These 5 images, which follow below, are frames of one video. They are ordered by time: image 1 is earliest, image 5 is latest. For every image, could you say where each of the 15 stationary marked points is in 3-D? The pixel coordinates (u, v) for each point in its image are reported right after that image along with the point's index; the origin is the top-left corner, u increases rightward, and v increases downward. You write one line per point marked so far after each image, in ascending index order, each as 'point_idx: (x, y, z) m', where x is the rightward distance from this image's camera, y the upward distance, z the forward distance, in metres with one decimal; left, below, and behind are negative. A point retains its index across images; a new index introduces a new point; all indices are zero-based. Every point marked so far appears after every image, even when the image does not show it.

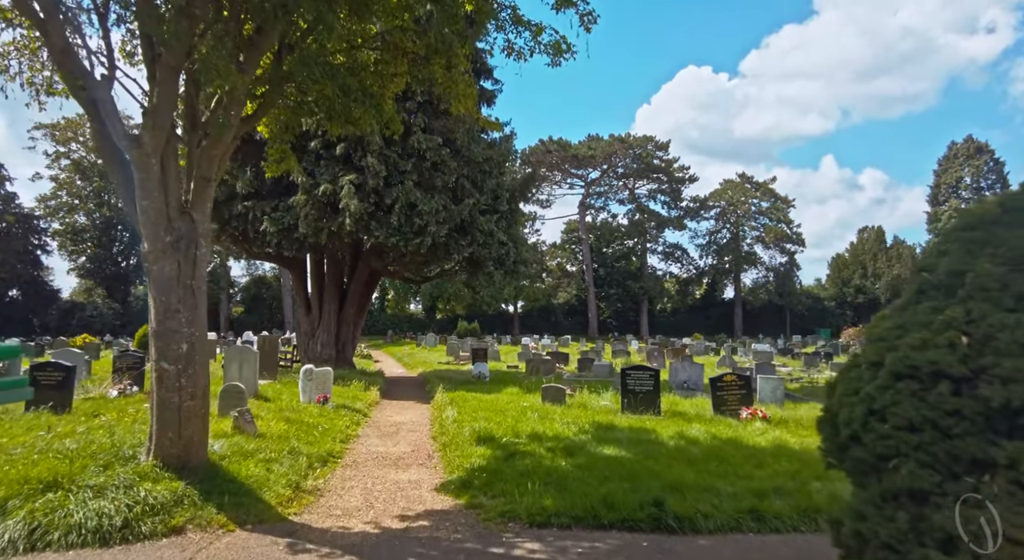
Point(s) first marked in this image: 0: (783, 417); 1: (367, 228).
0: (+4.5, -2.3, +11.6) m
1: (-3.9, +1.4, +18.7) m
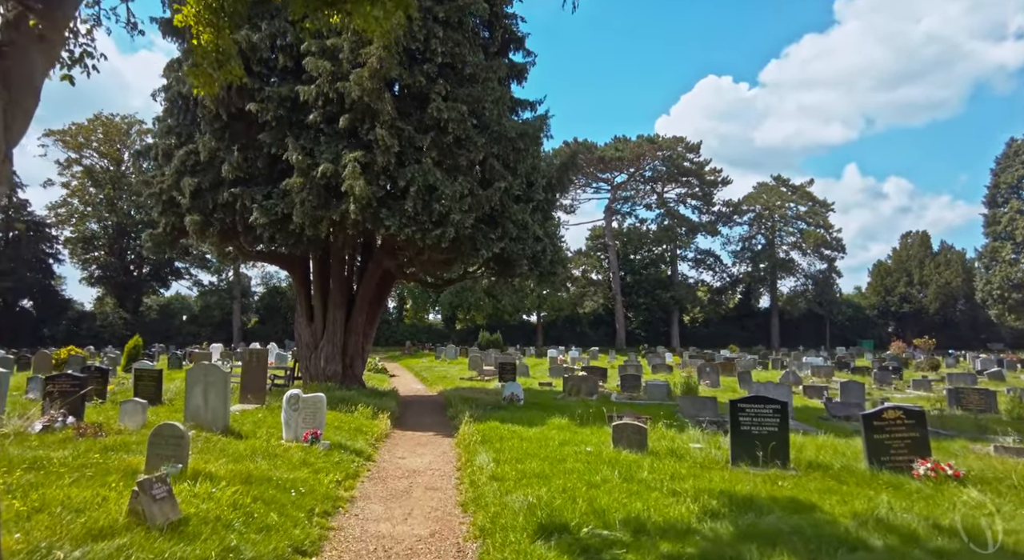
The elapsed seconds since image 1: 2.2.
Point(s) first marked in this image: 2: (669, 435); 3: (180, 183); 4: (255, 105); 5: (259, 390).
0: (+5.2, -2.2, +7.8) m
1: (-3.0, +1.4, +15.3) m
2: (+2.2, -2.2, +9.9) m
3: (-8.2, +2.4, +17.4) m
4: (-6.0, +4.0, +16.3) m
5: (-5.4, -2.4, +15.0) m
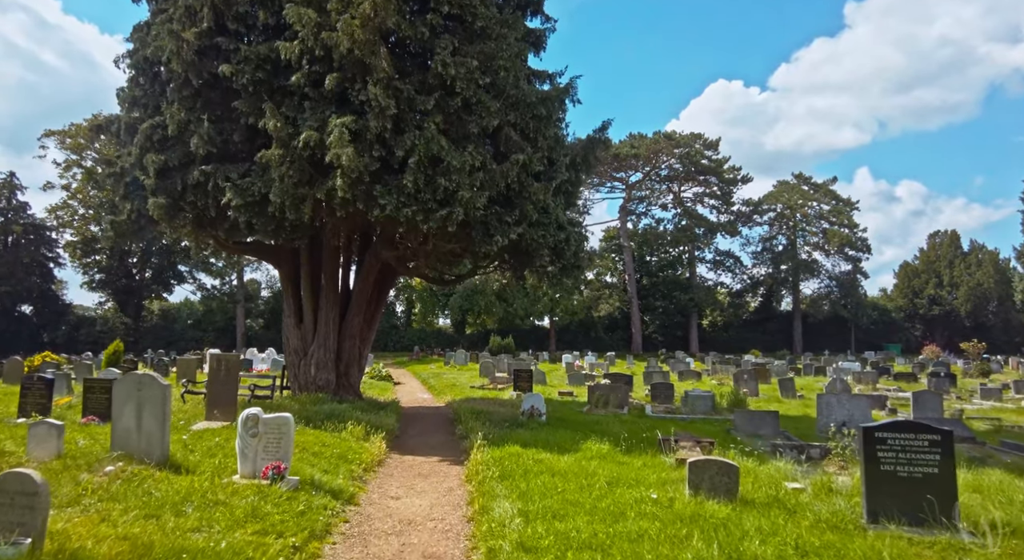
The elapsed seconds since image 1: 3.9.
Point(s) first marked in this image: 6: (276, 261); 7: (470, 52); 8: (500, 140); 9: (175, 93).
0: (+5.5, -1.9, +5.1) m
1: (-2.6, +1.5, +12.7) m
2: (+2.5, -2.0, +7.2) m
3: (-7.8, +2.6, +14.9) m
4: (-5.6, +4.2, +13.7) m
5: (-5.0, -2.2, +12.4) m
6: (-6.1, +0.5, +17.9) m
7: (-0.8, +4.4, +13.7) m
8: (-0.2, +2.8, +13.9) m
9: (-7.2, +4.0, +14.9) m
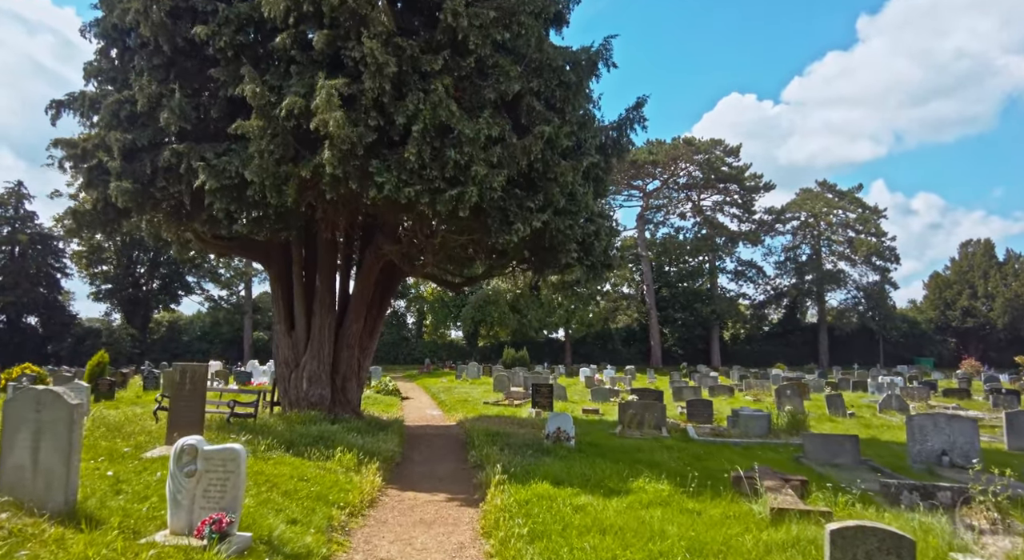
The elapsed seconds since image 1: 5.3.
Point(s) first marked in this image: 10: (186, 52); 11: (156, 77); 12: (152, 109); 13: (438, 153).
0: (+5.7, -1.7, +2.8) m
1: (-2.2, +1.6, +10.6) m
2: (+2.8, -1.8, +4.9) m
3: (-7.4, +2.6, +12.9) m
4: (-5.2, +4.2, +11.7) m
5: (-4.7, -2.1, +10.3) m
6: (-5.6, +0.4, +15.8) m
7: (-0.4, +4.5, +11.5) m
8: (+0.1, +2.8, +11.7) m
9: (-6.7, +4.0, +12.8) m
10: (-6.0, +4.2, +12.9) m
11: (-6.5, +3.7, +12.8) m
12: (-6.6, +3.1, +12.8) m
13: (-1.1, +1.9, +10.6) m
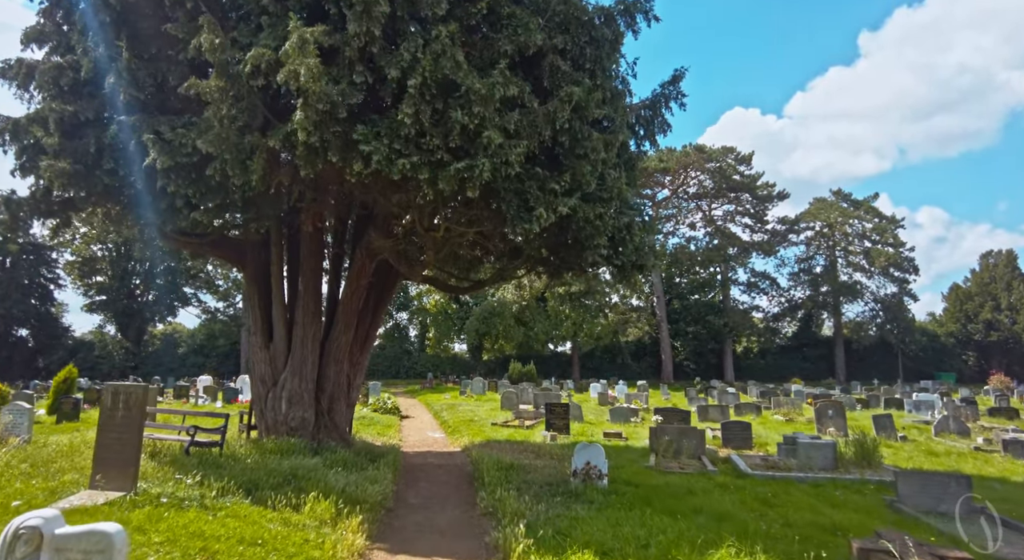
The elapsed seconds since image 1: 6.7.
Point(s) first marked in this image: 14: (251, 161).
0: (+6.0, -1.5, +0.5) m
1: (-2.0, +1.6, +8.4) m
2: (+3.0, -1.7, +2.7) m
3: (-7.2, +2.6, +10.8) m
4: (-4.9, +4.2, +9.6) m
5: (-4.4, -2.1, +8.0) m
6: (-5.3, +0.4, +13.6) m
7: (-0.2, +4.5, +9.4) m
8: (+0.4, +2.8, +9.5) m
9: (-6.5, +4.0, +10.7) m
10: (-5.8, +4.2, +10.8) m
11: (-6.3, +3.7, +10.7) m
12: (-6.4, +3.1, +10.7) m
13: (-0.9, +1.9, +8.4) m
14: (-3.3, +1.5, +8.9) m
